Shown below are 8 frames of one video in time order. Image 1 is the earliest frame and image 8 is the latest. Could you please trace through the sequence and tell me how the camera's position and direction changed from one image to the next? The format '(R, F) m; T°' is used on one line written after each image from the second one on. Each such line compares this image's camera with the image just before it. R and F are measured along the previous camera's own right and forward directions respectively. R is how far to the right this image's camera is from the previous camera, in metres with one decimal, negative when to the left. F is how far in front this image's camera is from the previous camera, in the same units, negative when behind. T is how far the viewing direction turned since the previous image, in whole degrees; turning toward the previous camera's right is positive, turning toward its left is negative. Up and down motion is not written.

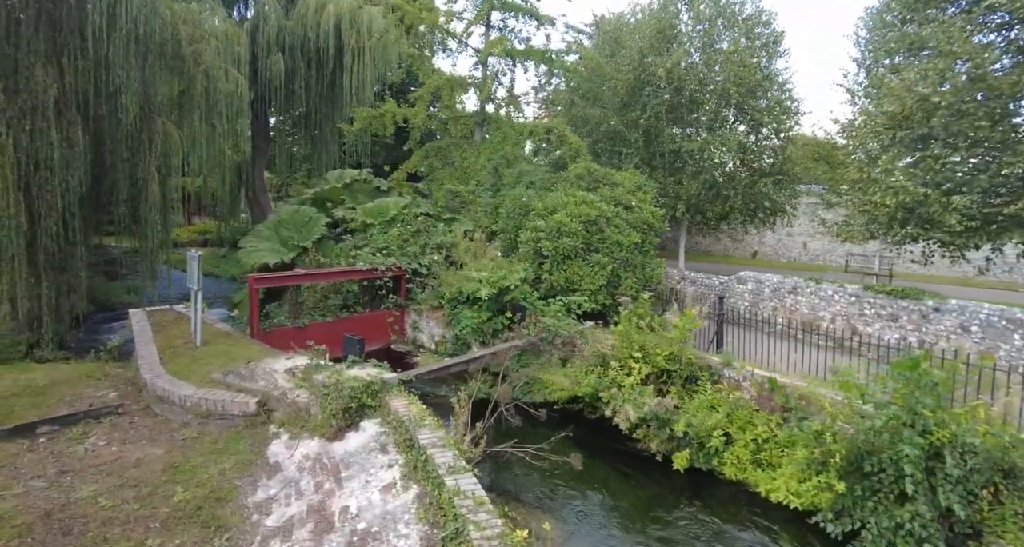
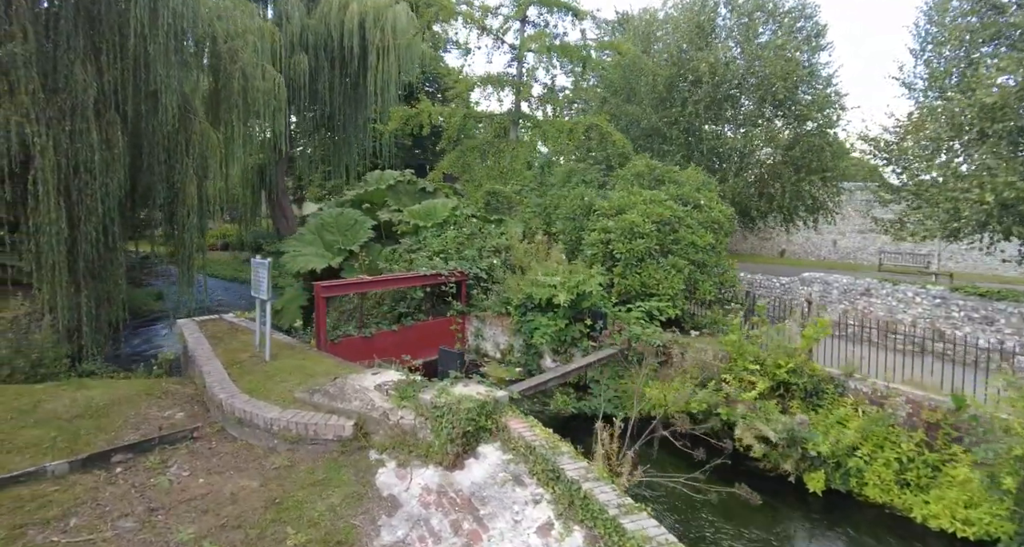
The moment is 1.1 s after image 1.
(-0.9, +0.4) m; 0°
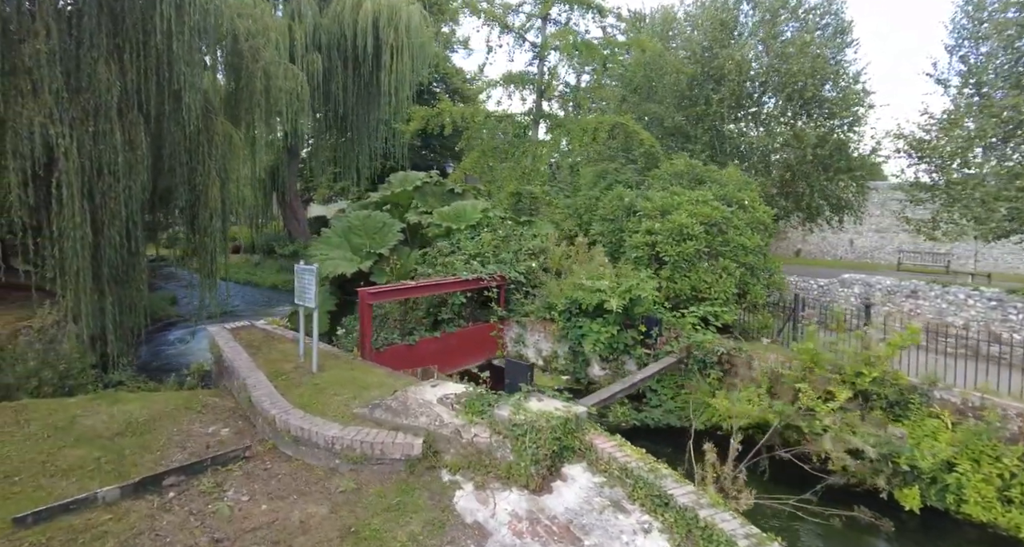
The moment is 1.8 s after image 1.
(-0.6, +0.2) m; 0°
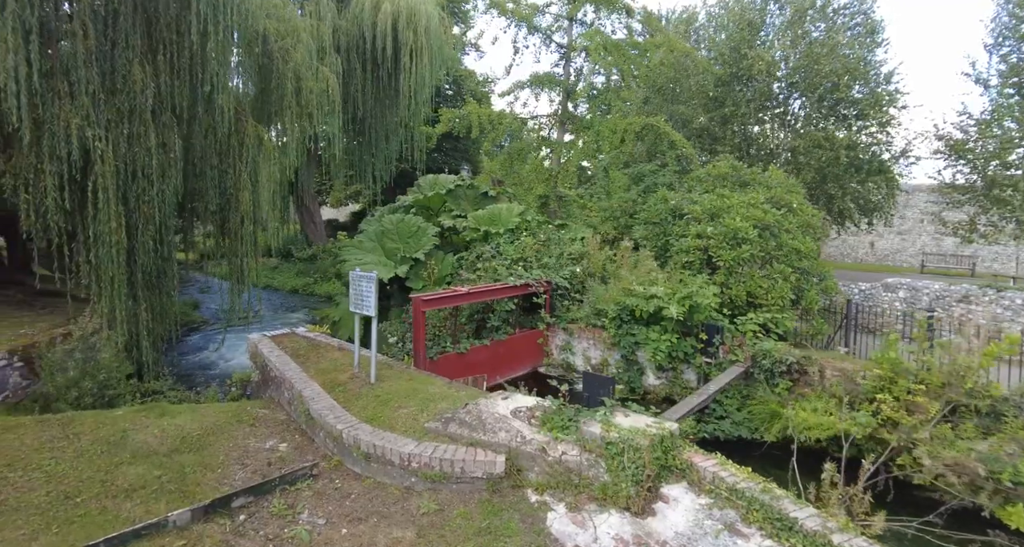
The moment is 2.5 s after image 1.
(-0.6, +0.2) m; 0°
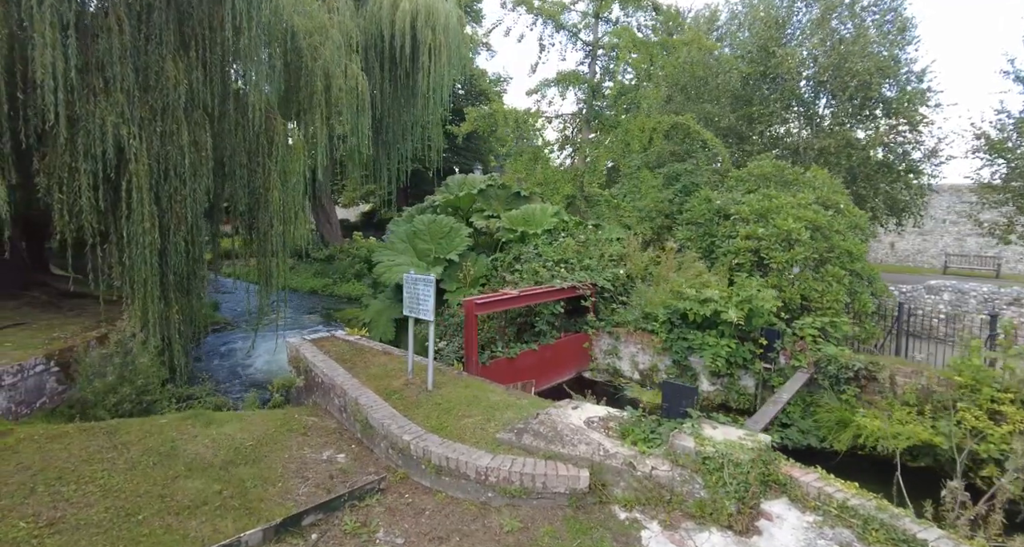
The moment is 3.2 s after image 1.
(-0.5, +0.2) m; 0°
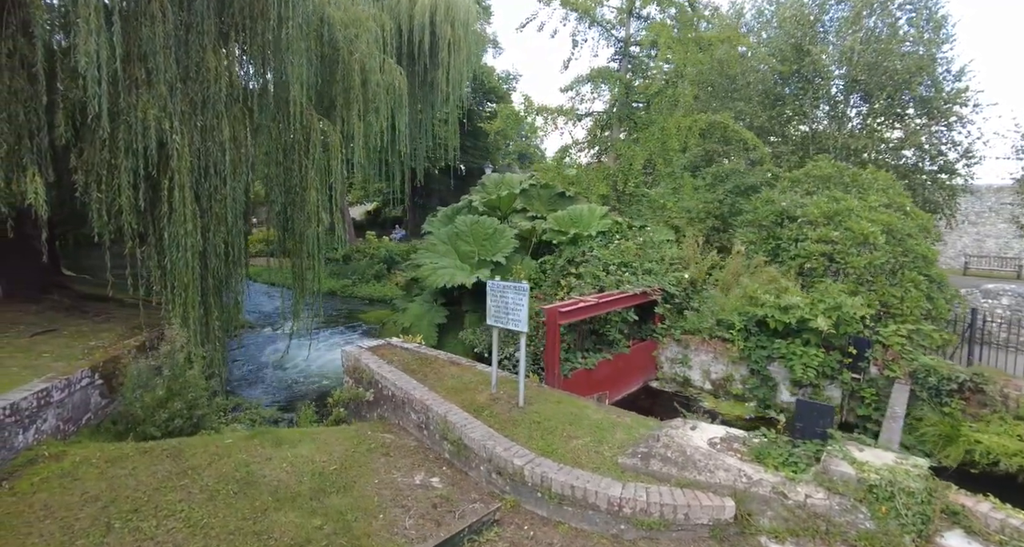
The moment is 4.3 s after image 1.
(-0.8, +0.3) m; +1°
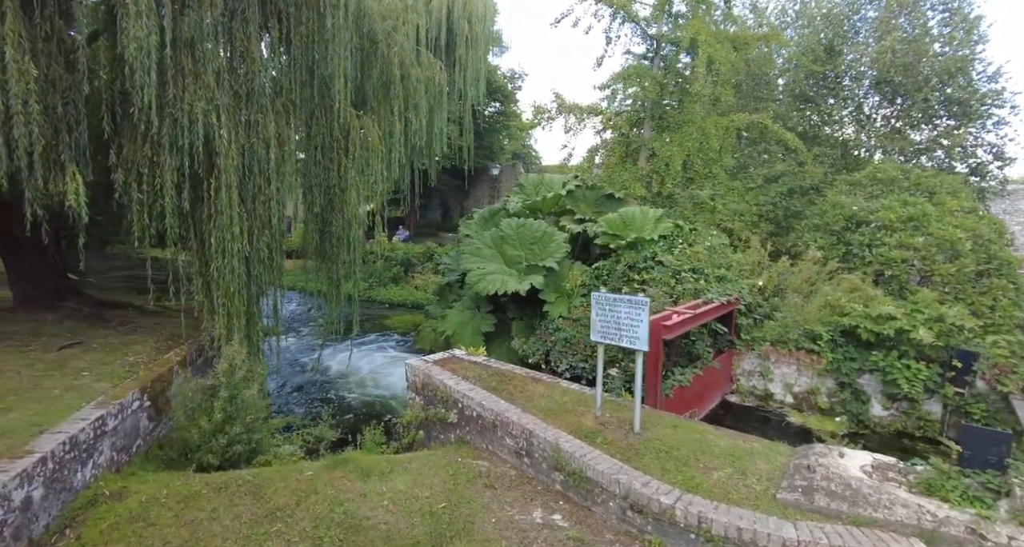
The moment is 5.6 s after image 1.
(-0.9, +0.4) m; +2°
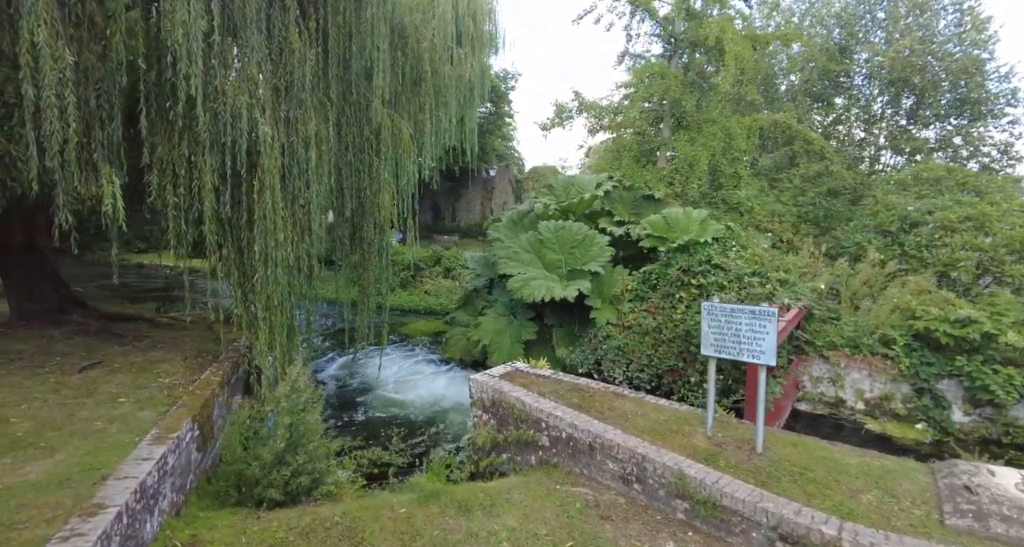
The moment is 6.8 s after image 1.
(-0.9, +0.4) m; +3°
